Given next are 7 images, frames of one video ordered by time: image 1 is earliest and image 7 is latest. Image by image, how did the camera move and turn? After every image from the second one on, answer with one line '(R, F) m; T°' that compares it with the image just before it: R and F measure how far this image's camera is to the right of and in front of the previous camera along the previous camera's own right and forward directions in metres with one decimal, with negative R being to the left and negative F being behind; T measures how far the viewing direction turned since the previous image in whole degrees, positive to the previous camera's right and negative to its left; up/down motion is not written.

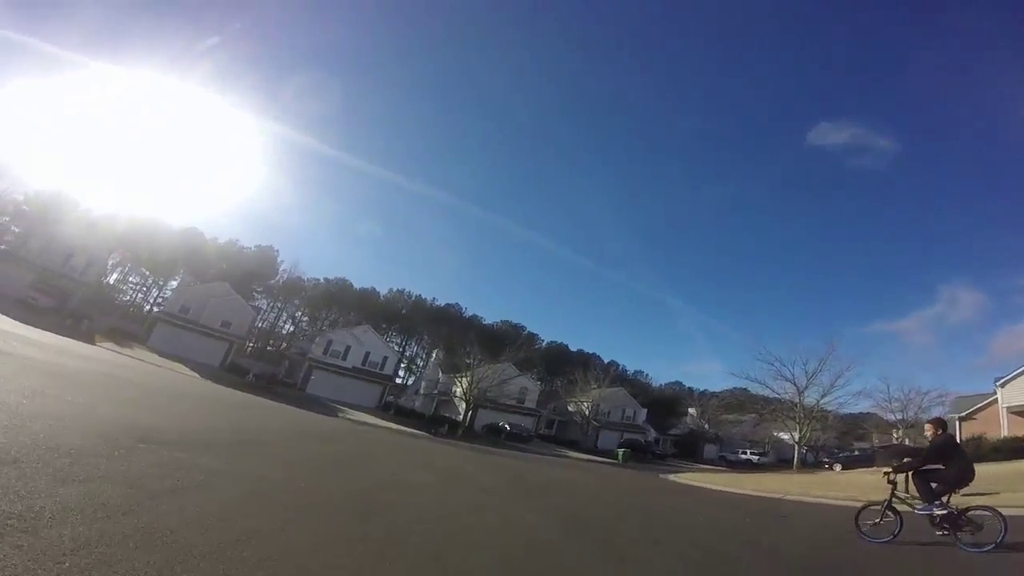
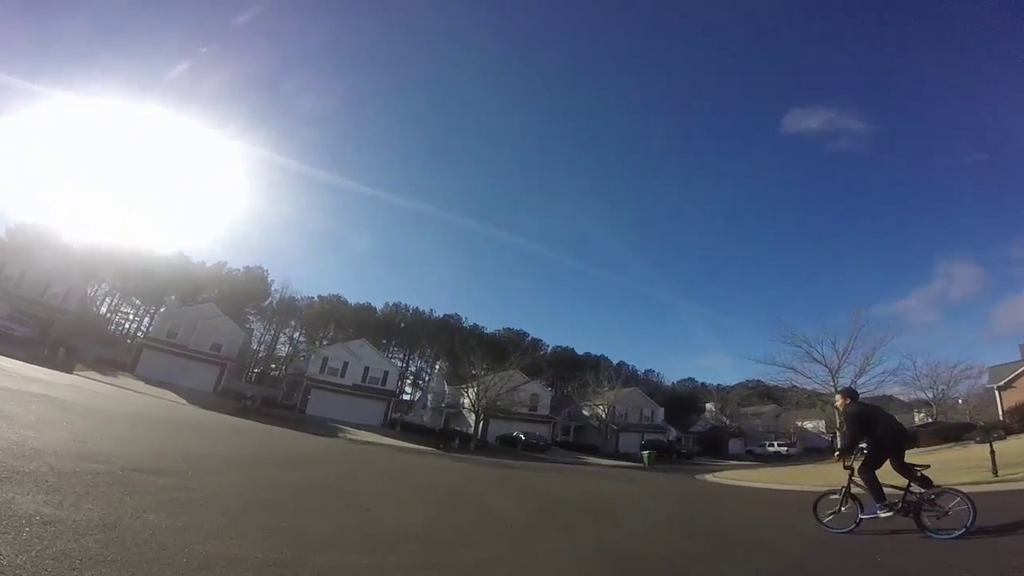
(-0.1, +2.1) m; 0°
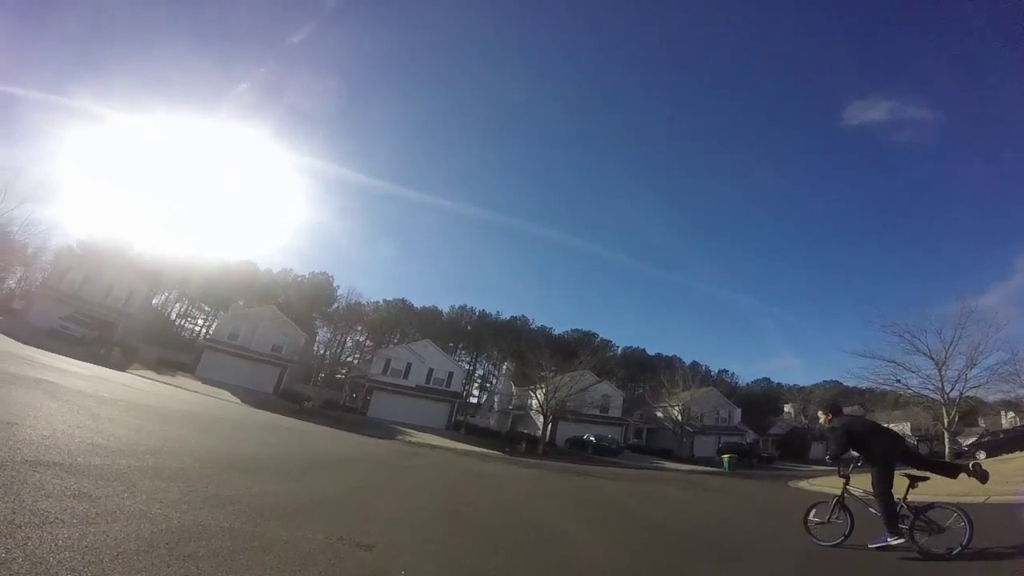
(-0.2, +2.0) m; -7°
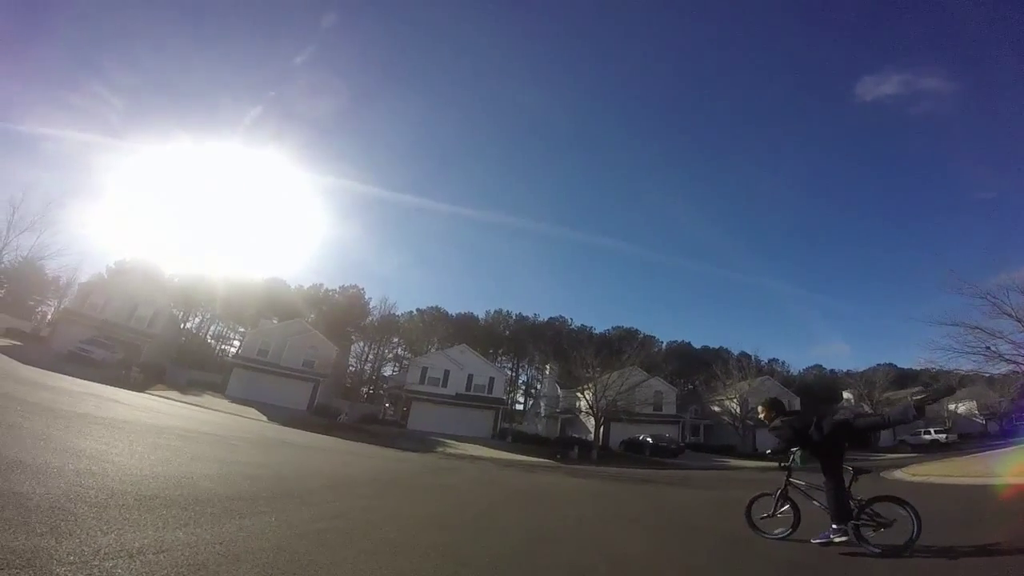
(-0.3, +2.1) m; -4°
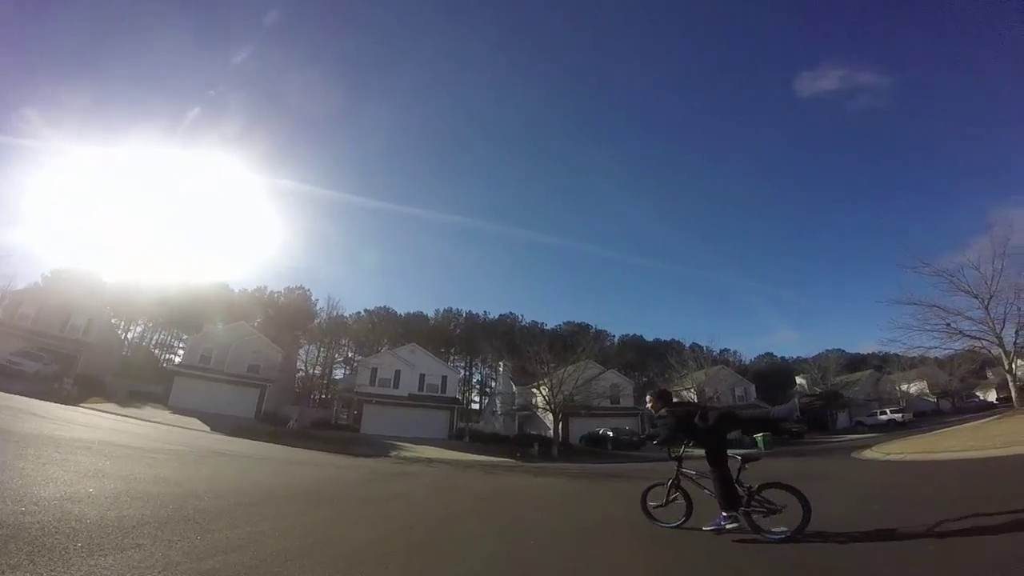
(+0.3, +0.6) m; +4°
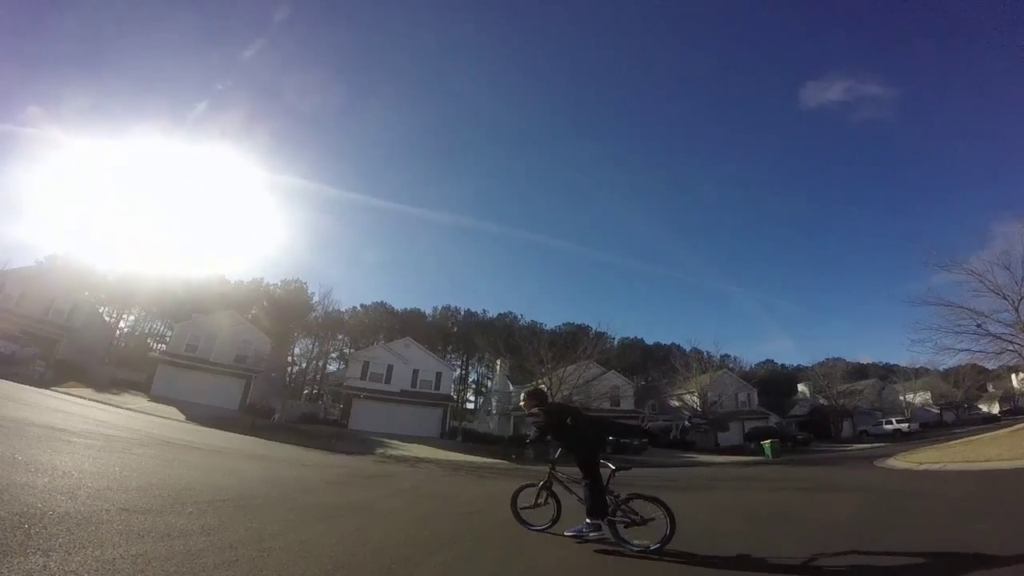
(+0.2, +1.2) m; 0°
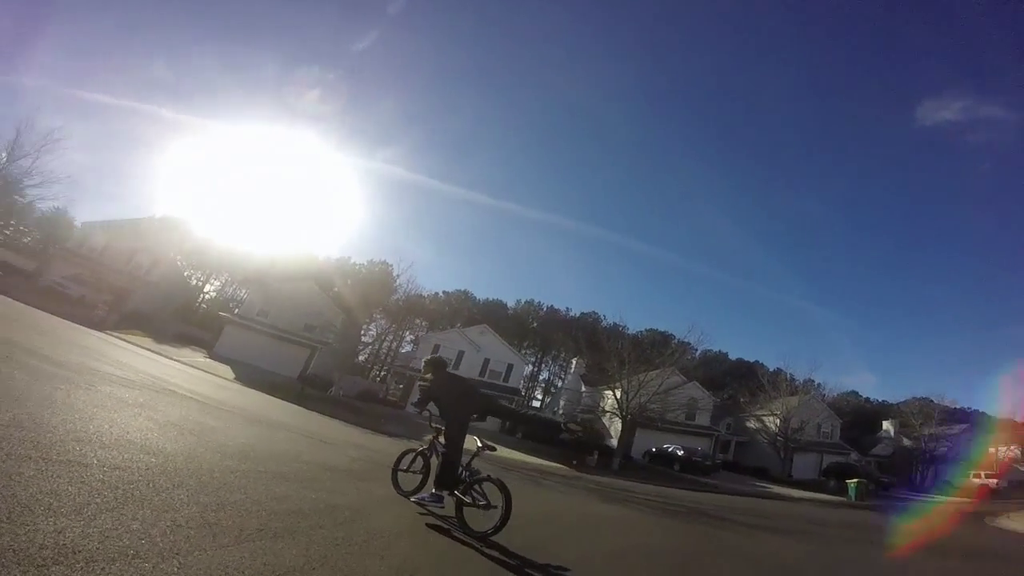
(-0.5, +1.6) m; -7°
